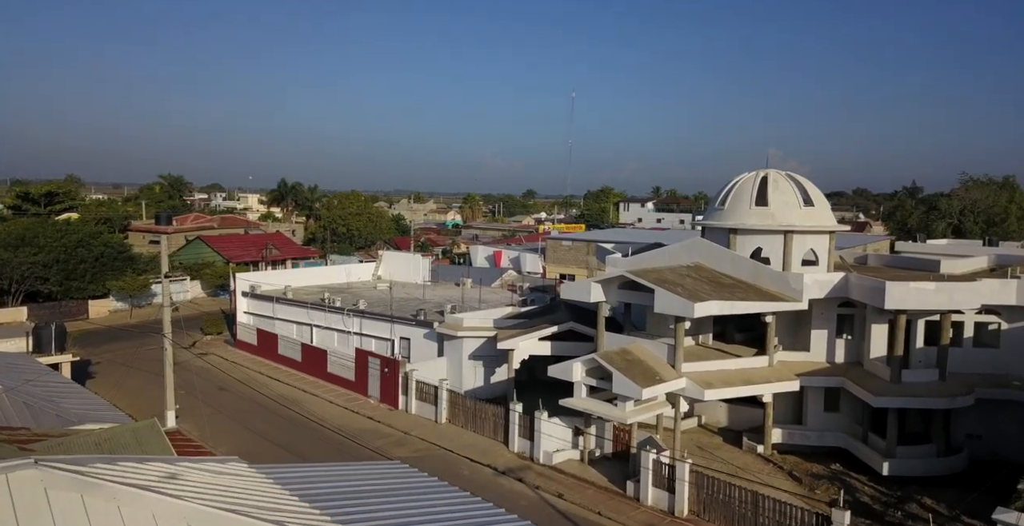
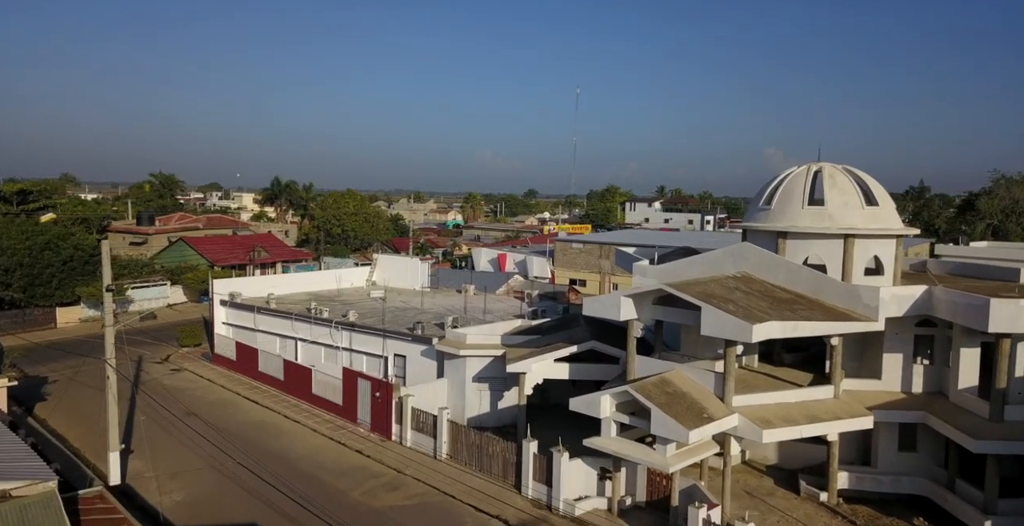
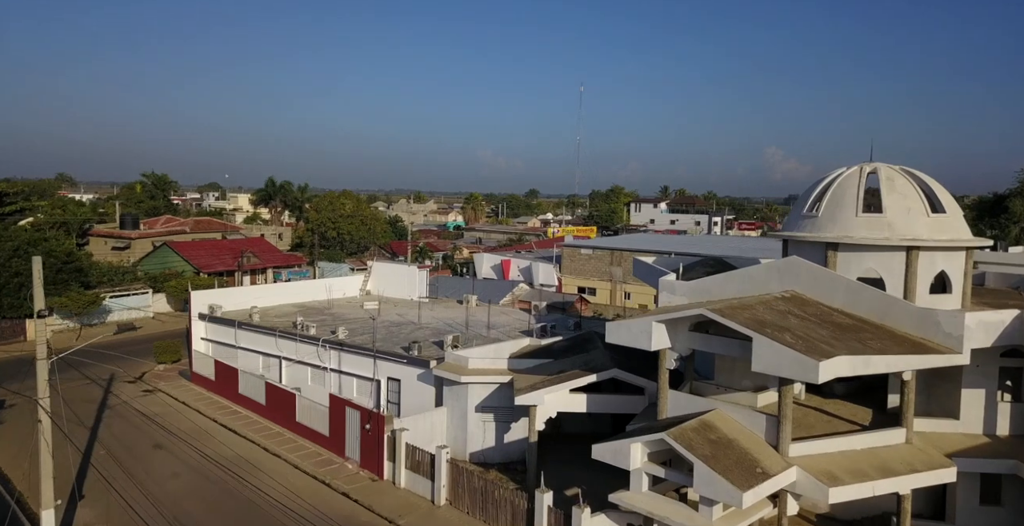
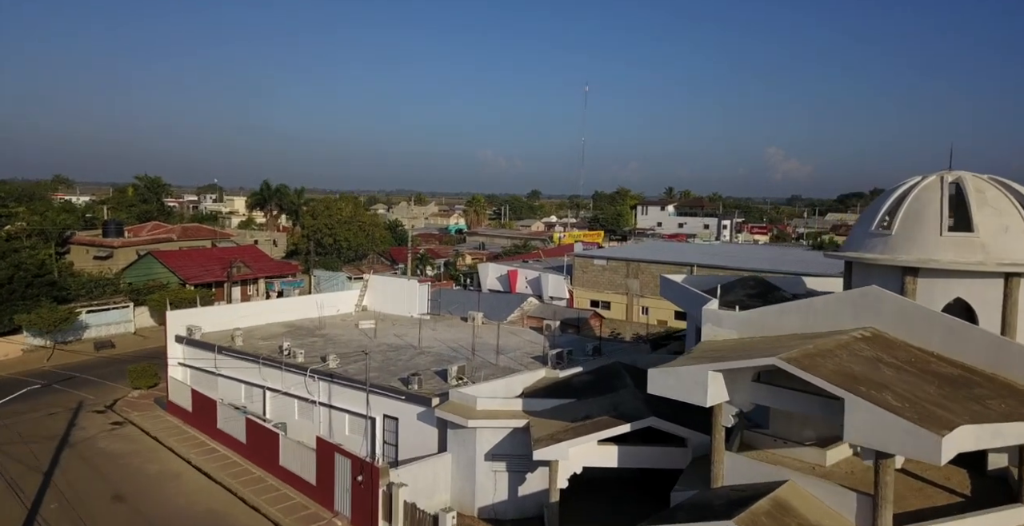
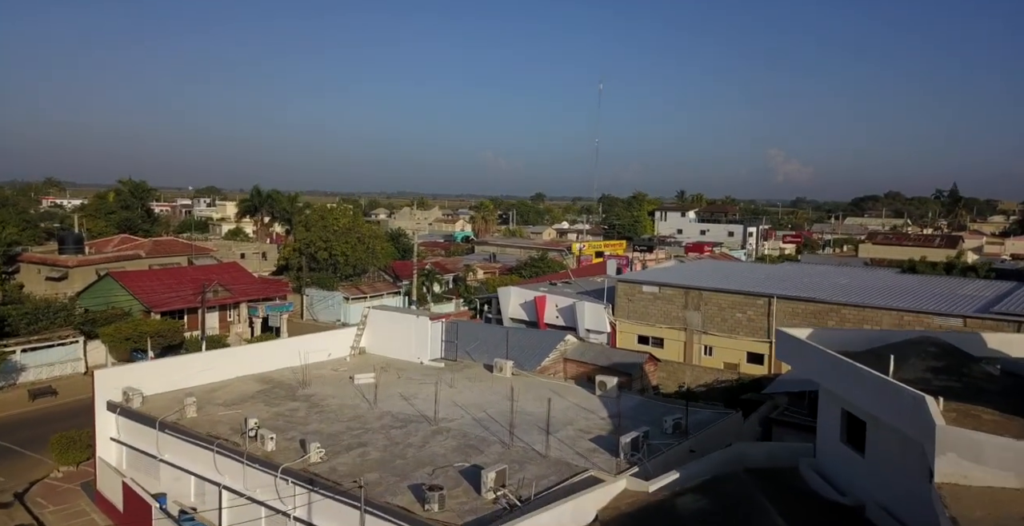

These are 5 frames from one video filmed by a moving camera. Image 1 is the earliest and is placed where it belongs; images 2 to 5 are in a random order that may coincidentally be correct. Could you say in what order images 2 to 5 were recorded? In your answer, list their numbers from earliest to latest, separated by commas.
2, 3, 4, 5
